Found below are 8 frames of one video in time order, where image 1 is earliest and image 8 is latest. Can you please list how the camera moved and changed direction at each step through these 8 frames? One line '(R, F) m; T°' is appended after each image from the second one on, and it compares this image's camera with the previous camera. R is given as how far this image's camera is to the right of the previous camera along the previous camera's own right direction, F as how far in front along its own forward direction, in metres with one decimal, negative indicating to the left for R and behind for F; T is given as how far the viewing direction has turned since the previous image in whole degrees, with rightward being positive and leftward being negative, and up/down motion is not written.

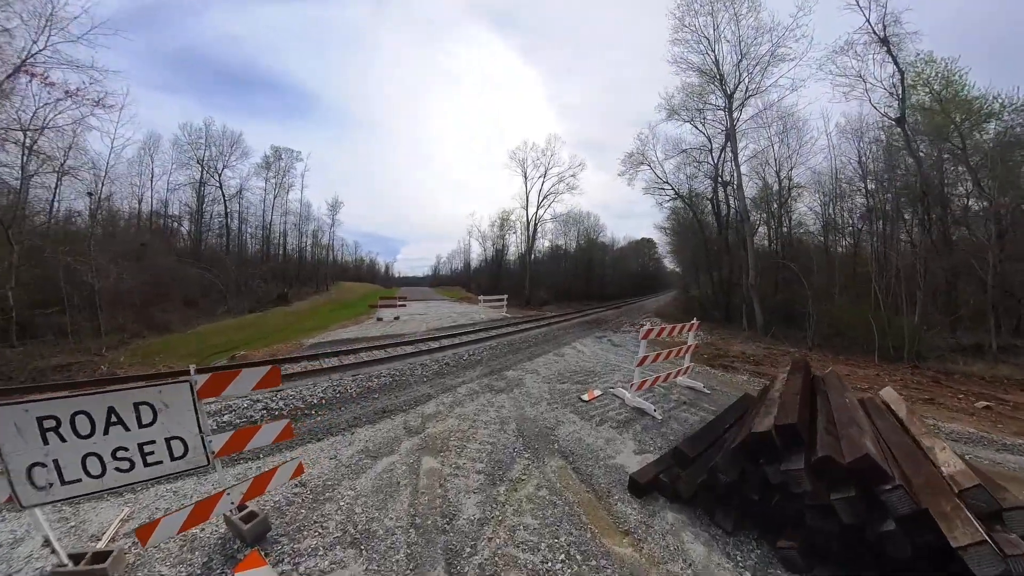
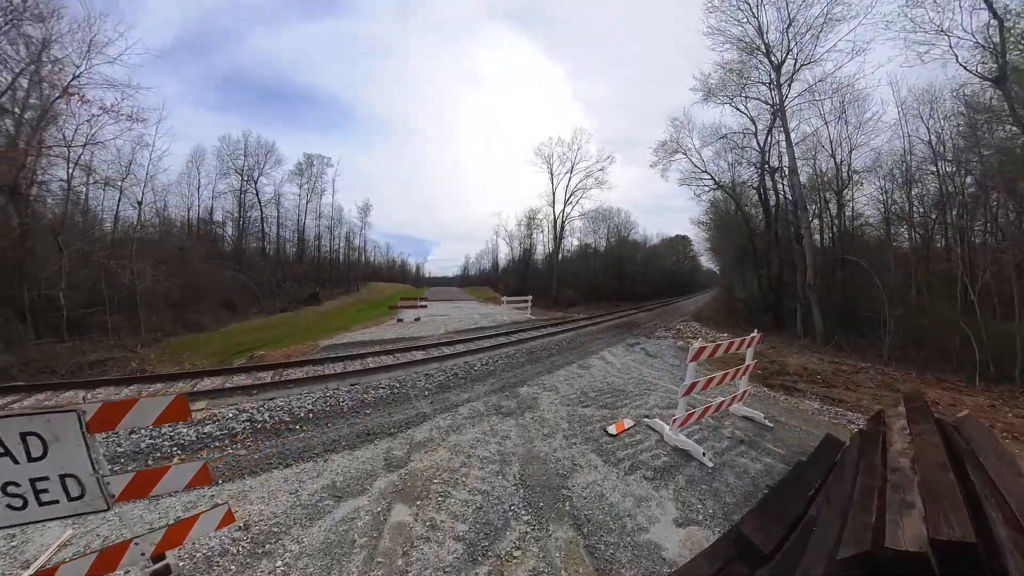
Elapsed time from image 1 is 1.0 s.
(+0.3, +1.0) m; -5°
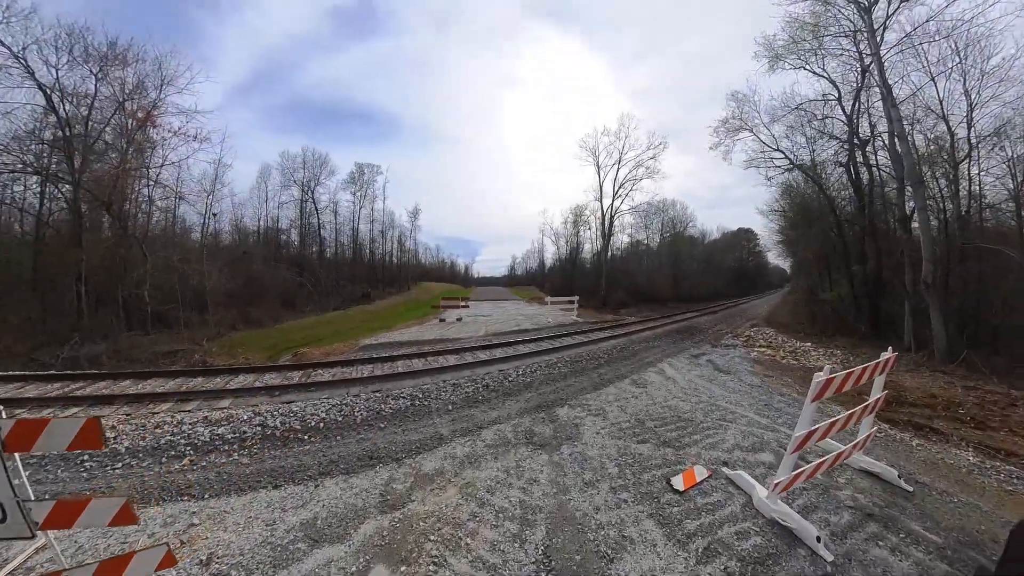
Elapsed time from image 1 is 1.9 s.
(+0.2, +1.0) m; -8°
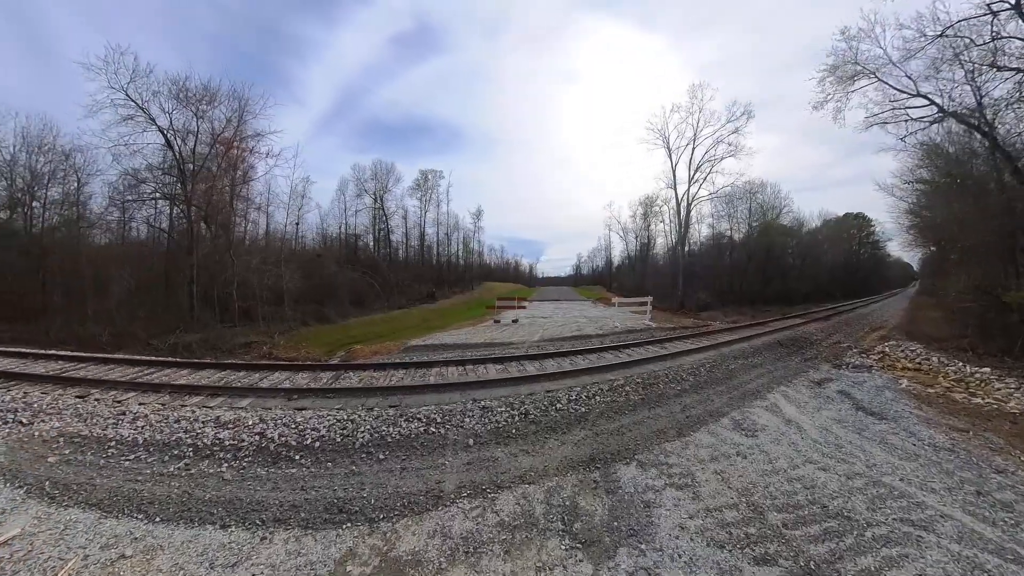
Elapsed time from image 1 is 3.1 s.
(+0.3, +1.6) m; -11°
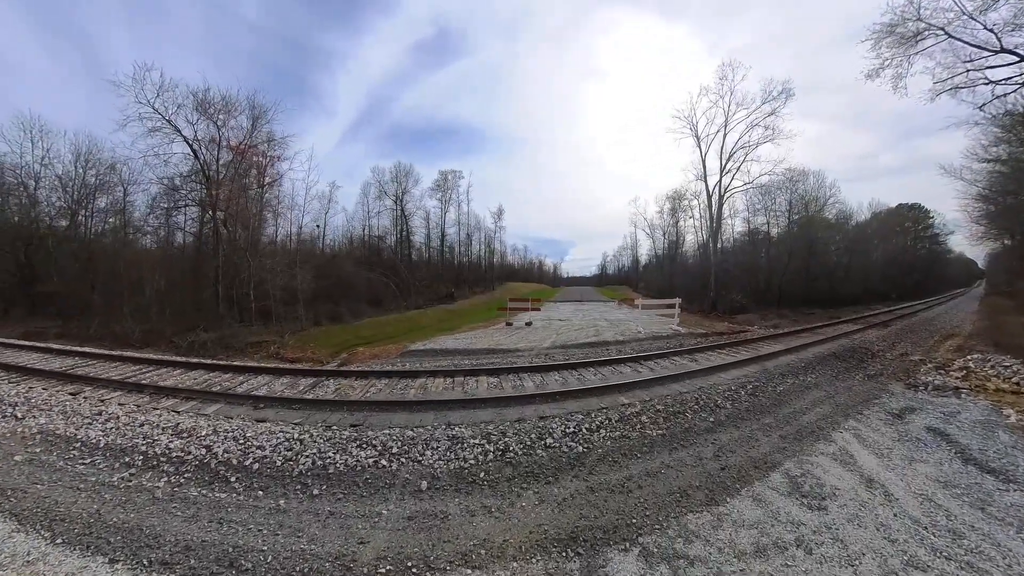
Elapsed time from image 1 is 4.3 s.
(+0.6, +1.1) m; -4°
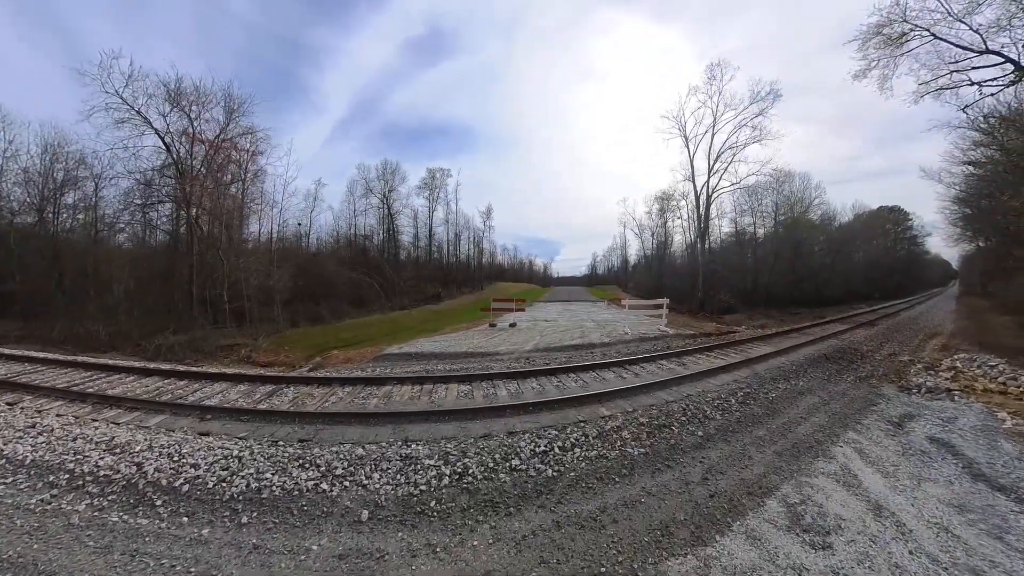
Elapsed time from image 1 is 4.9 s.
(+0.3, +0.5) m; +1°
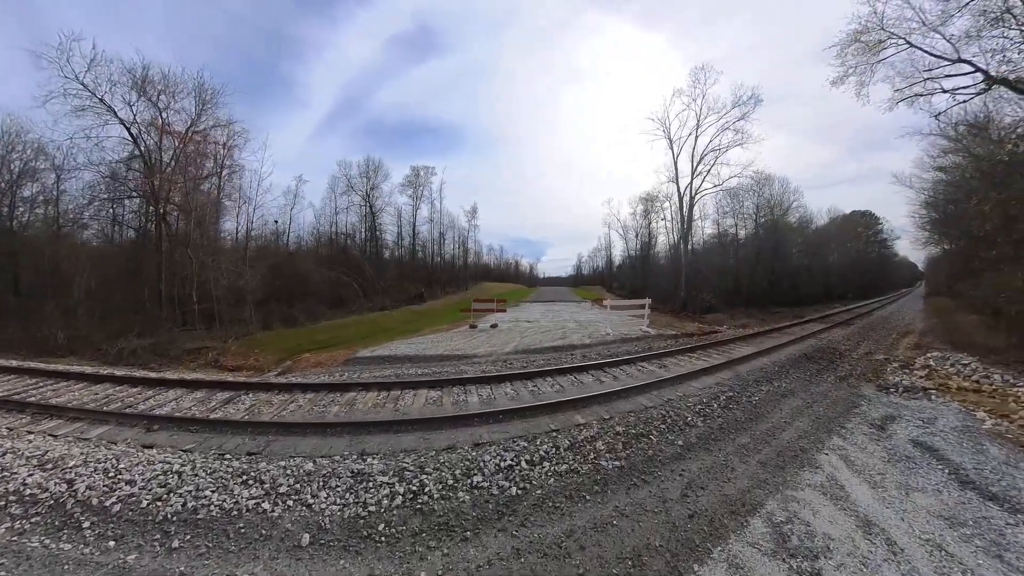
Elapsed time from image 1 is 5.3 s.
(+0.2, +0.3) m; +2°
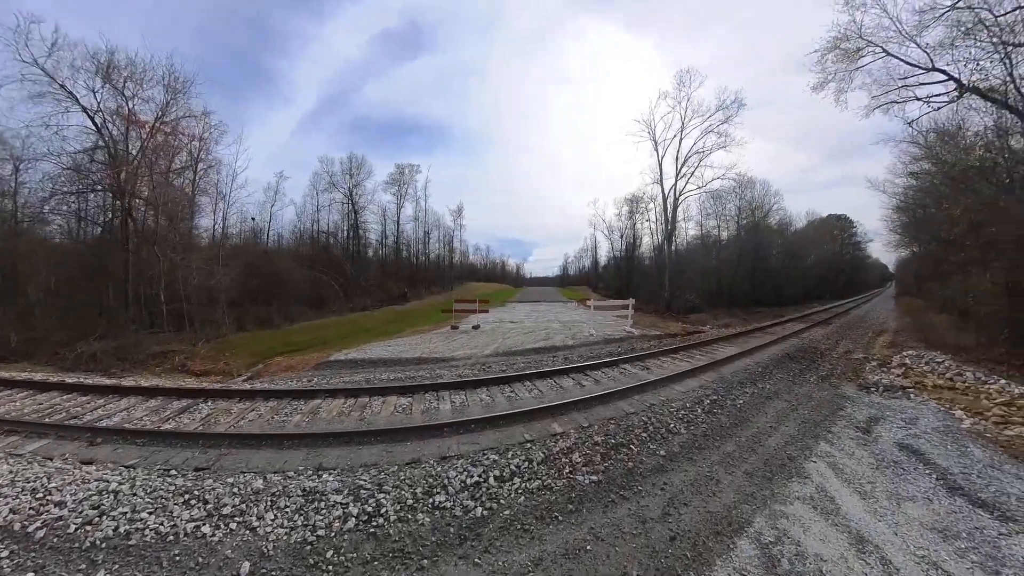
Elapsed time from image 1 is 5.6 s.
(+0.2, +0.3) m; +2°
